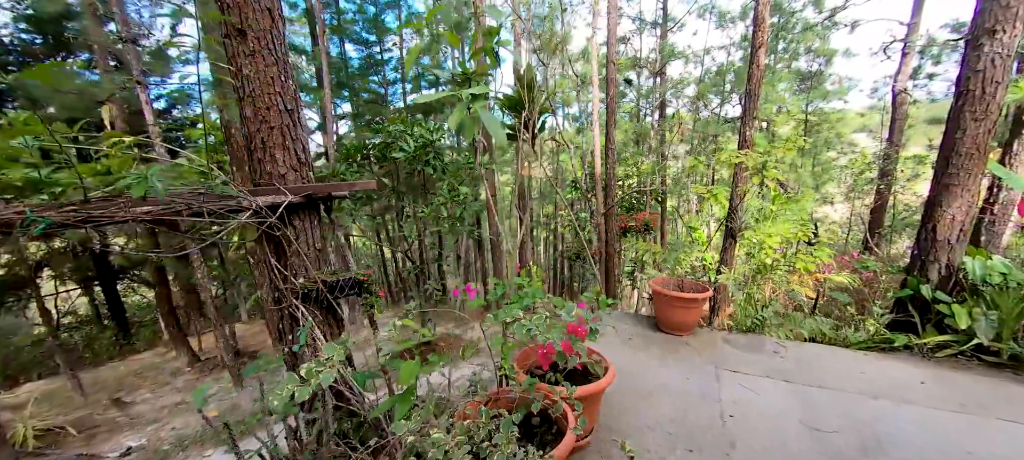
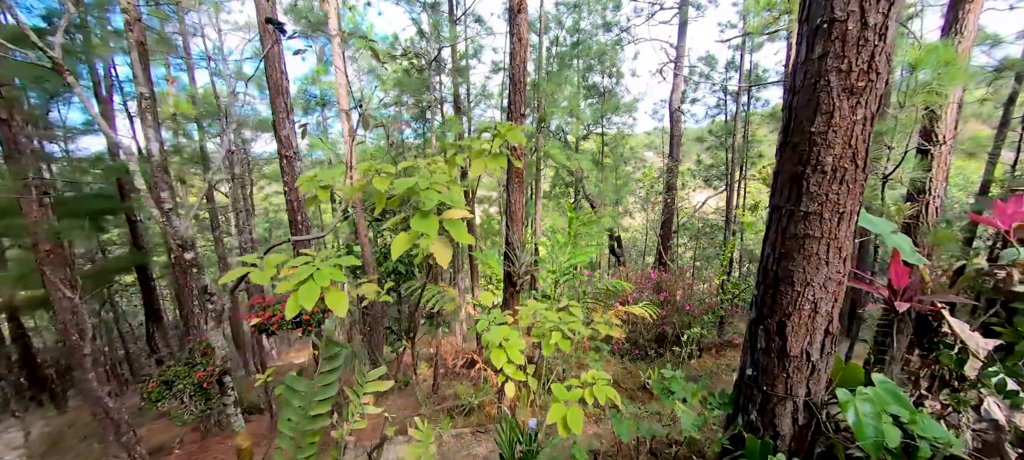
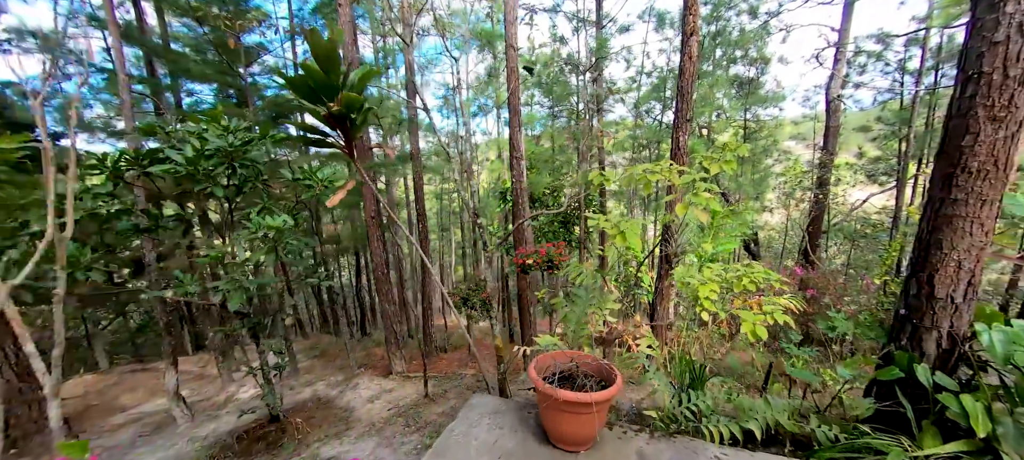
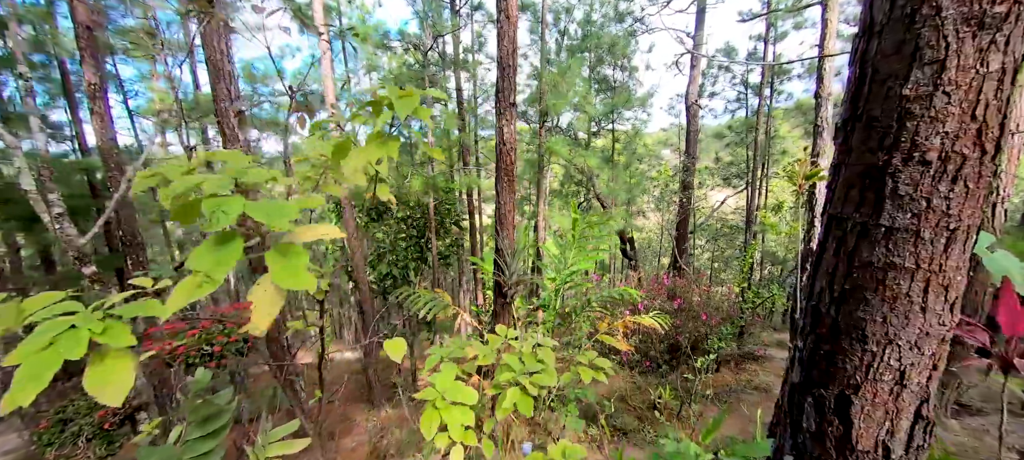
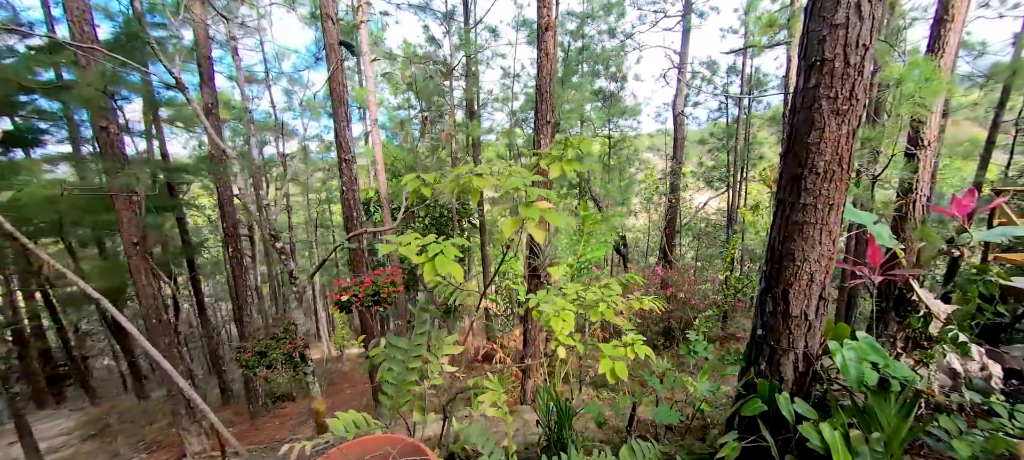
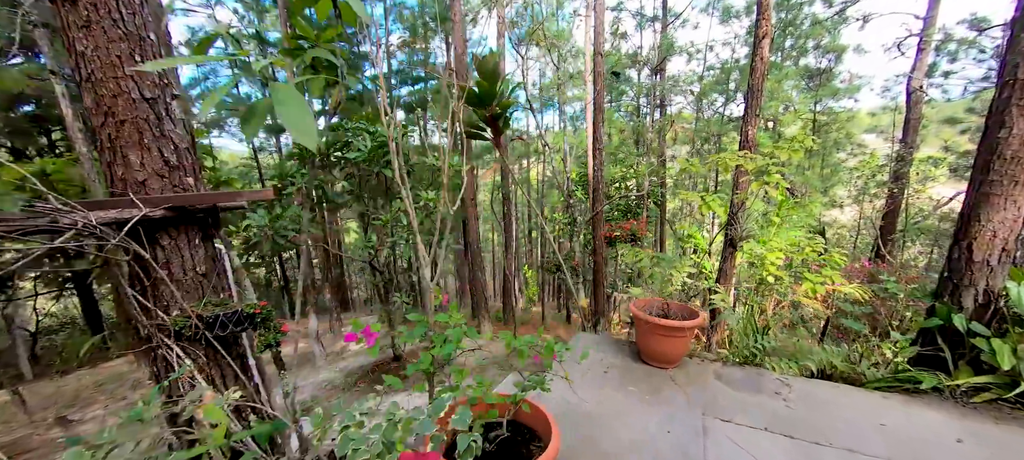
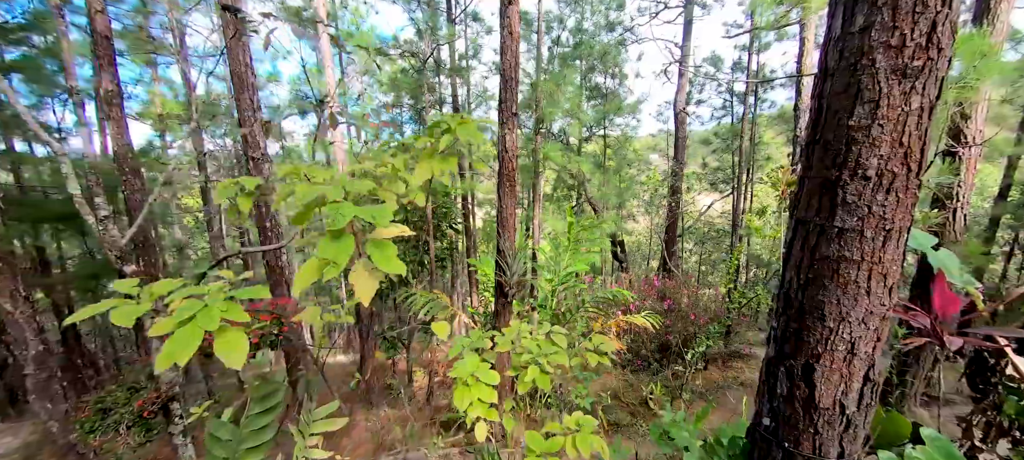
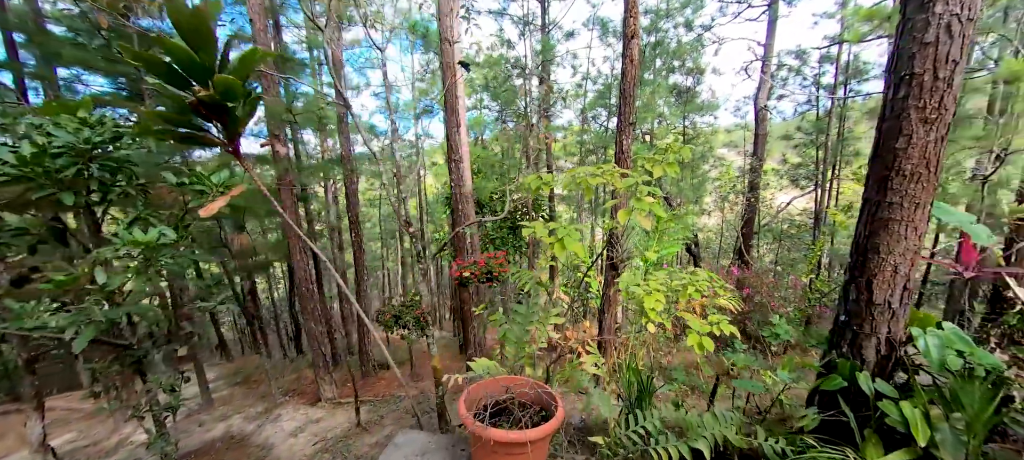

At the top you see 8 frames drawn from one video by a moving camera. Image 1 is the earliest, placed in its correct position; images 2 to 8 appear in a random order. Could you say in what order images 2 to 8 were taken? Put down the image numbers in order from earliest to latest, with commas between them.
6, 3, 8, 5, 2, 7, 4
